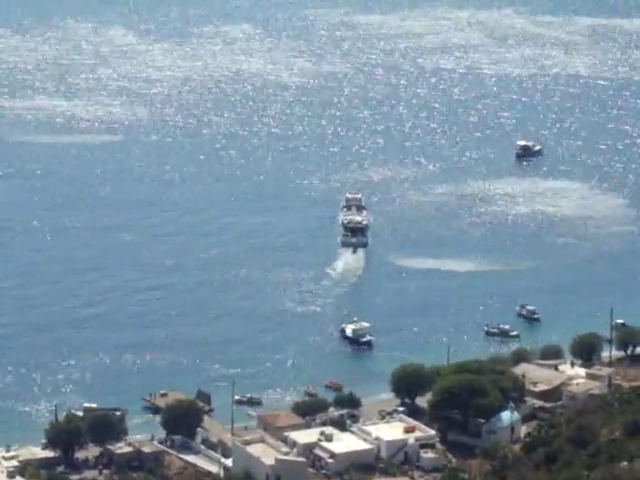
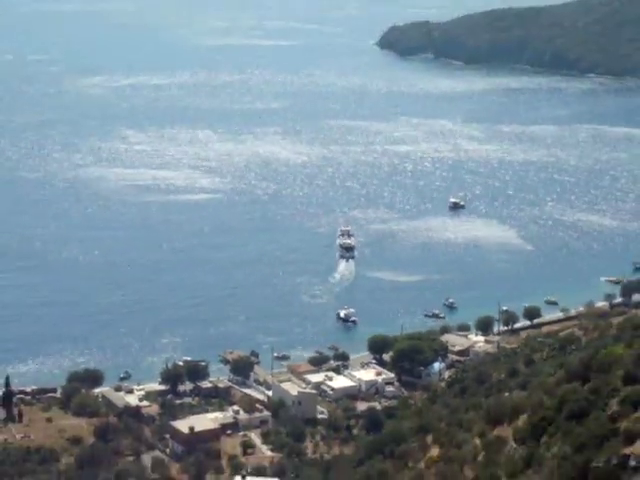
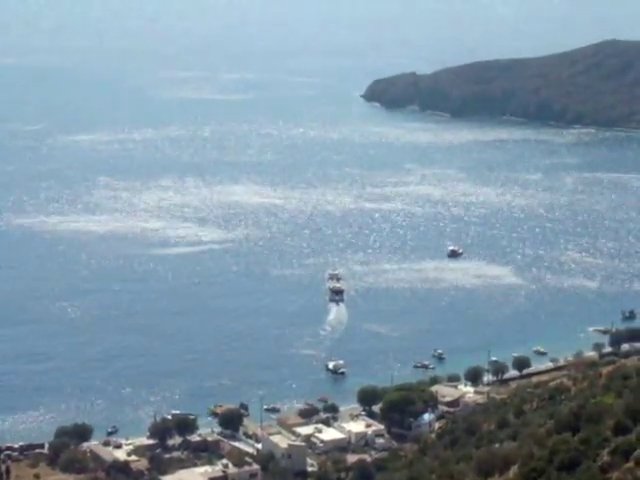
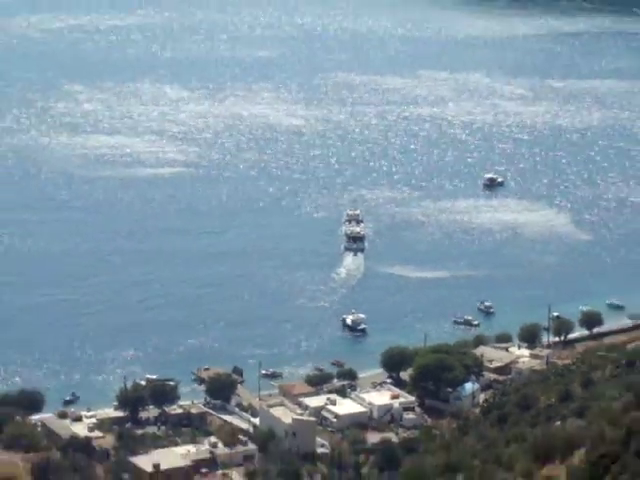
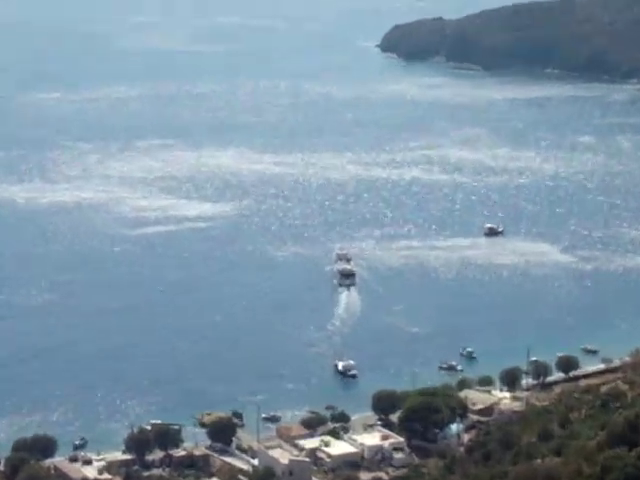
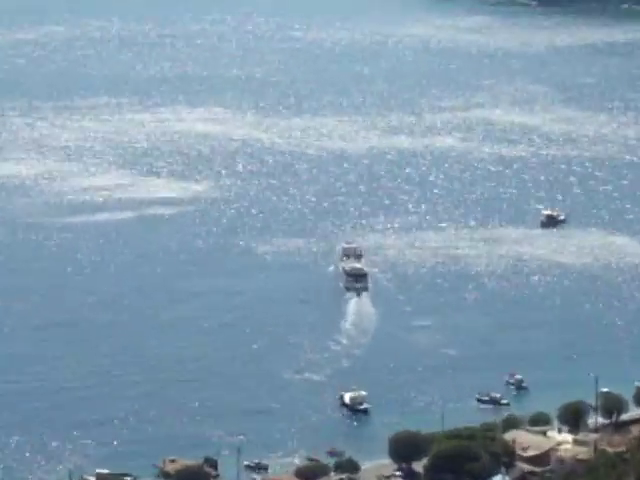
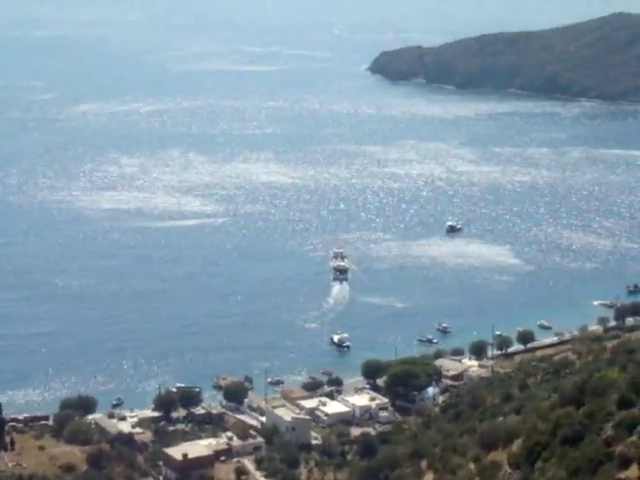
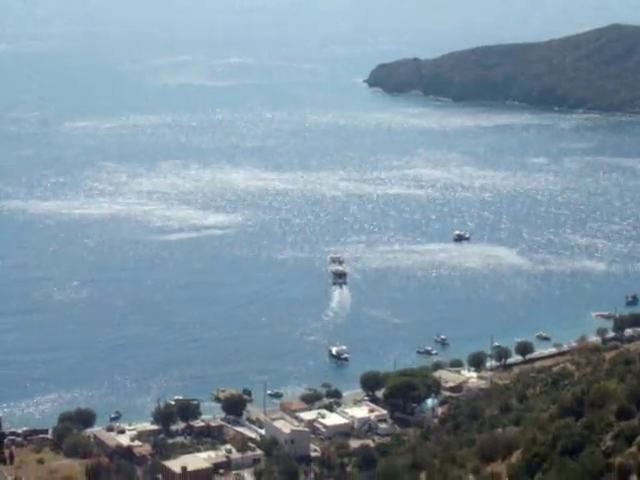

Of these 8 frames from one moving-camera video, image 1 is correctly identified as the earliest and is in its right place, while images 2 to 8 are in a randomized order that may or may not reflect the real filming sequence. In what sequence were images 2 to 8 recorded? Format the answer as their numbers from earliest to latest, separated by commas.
4, 2, 7, 3, 8, 5, 6
